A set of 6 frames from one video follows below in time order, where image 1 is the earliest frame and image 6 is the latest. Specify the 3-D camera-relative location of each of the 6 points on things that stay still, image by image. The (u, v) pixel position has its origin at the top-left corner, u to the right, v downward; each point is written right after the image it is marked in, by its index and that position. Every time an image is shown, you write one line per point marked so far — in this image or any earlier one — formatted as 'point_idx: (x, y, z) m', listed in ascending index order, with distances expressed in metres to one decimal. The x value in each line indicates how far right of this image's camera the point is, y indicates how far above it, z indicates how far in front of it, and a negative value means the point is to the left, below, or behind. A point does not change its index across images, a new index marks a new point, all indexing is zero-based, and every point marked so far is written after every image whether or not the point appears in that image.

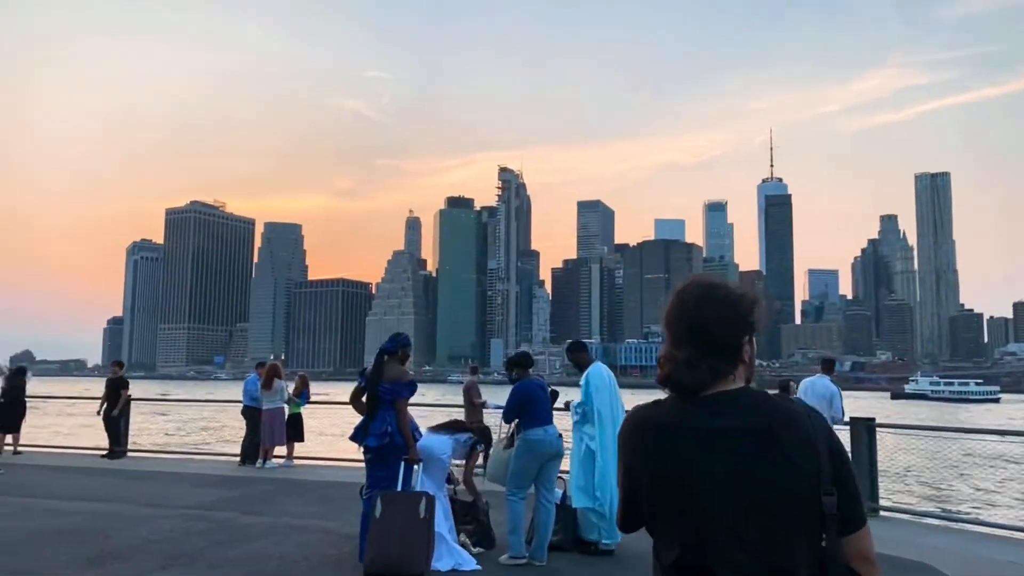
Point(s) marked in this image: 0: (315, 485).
0: (-2.6, -2.6, +10.9) m
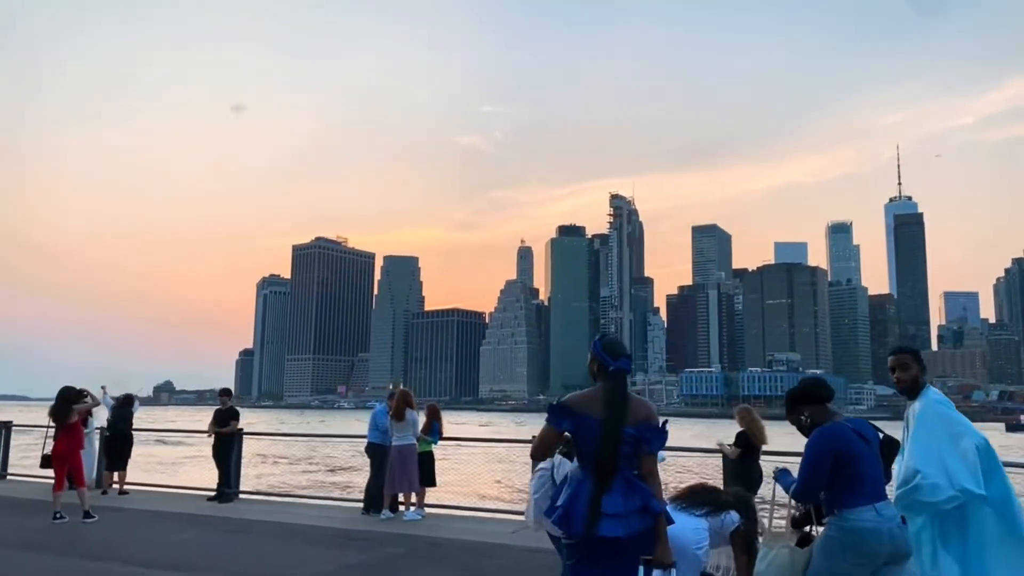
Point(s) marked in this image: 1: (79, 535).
0: (-0.6, -2.7, +8.6) m
1: (-4.9, -2.8, +9.4) m
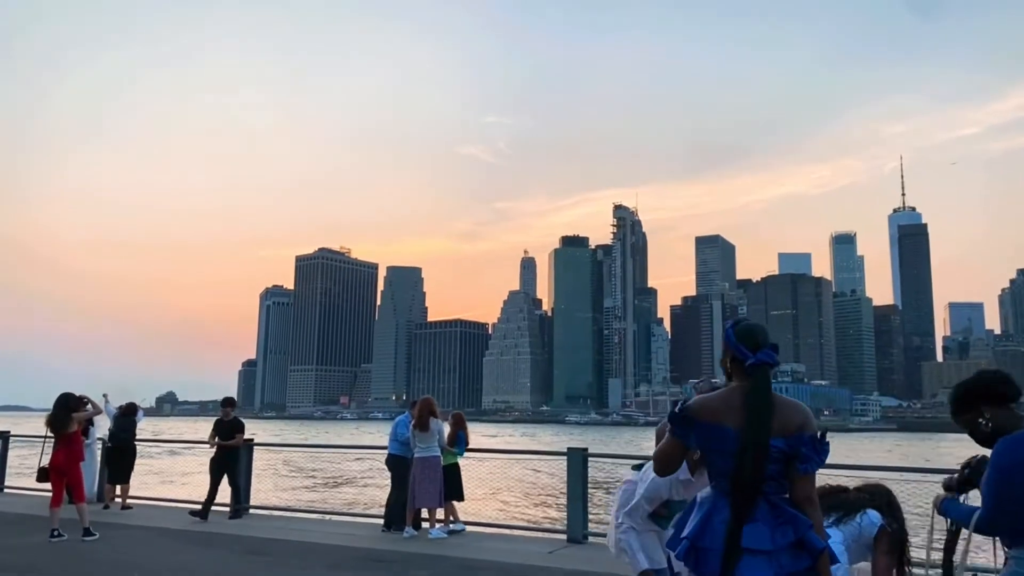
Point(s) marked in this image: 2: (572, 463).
0: (-0.2, -2.7, +7.8) m
1: (-4.5, -2.8, +8.6) m
2: (+0.7, -2.0, +9.7) m
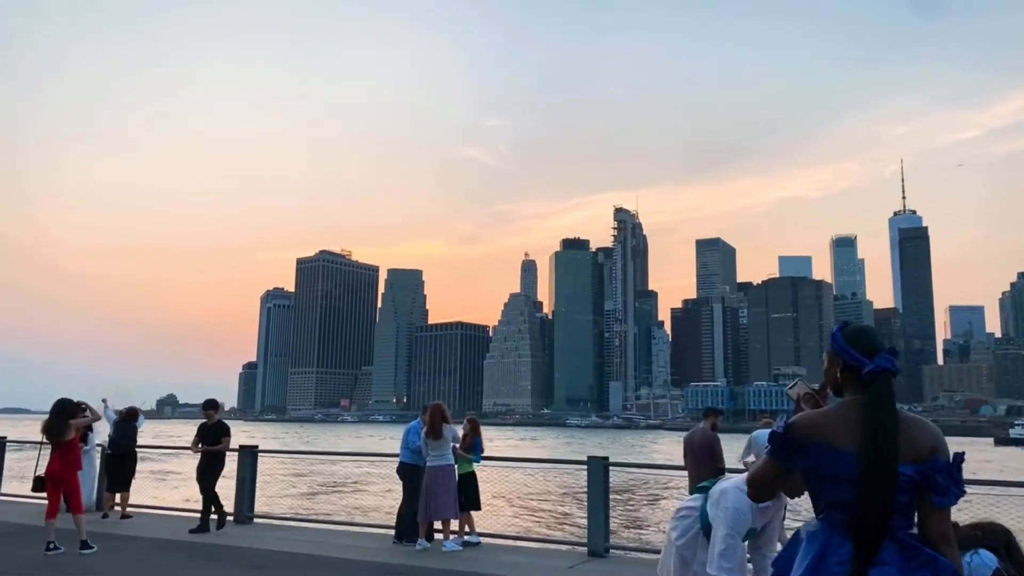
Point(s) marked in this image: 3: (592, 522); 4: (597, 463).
0: (0.0, -2.7, +7.4) m
1: (-4.3, -2.8, +8.2) m
2: (+0.9, -2.0, +9.2) m
3: (+0.9, -2.6, +9.2) m
4: (+0.9, -1.9, +9.3) m
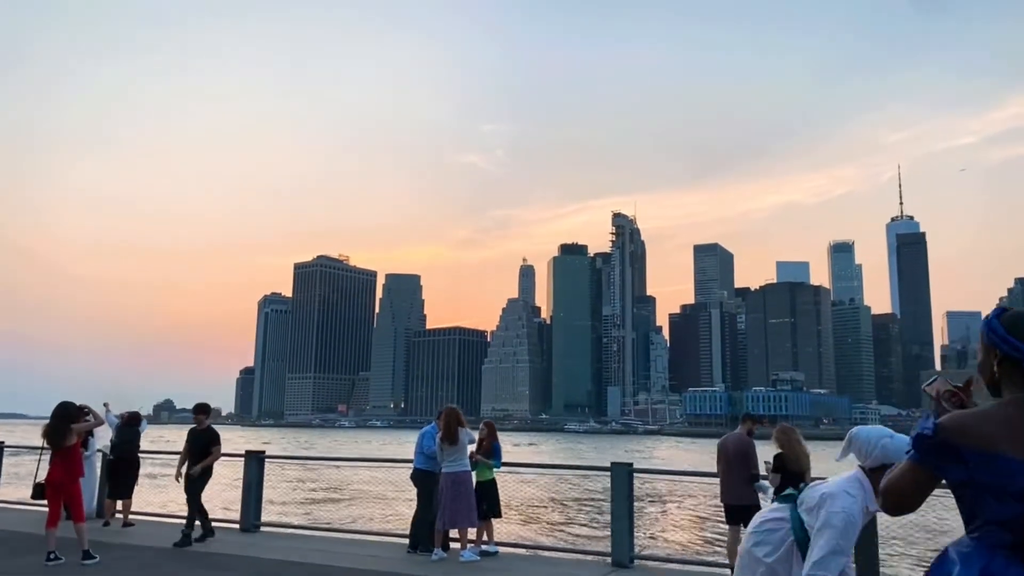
0: (+0.2, -2.6, +7.0) m
1: (-4.1, -2.8, +7.8) m
2: (+1.1, -2.0, +8.9) m
3: (+1.1, -2.6, +8.8) m
4: (+1.2, -1.9, +8.9) m
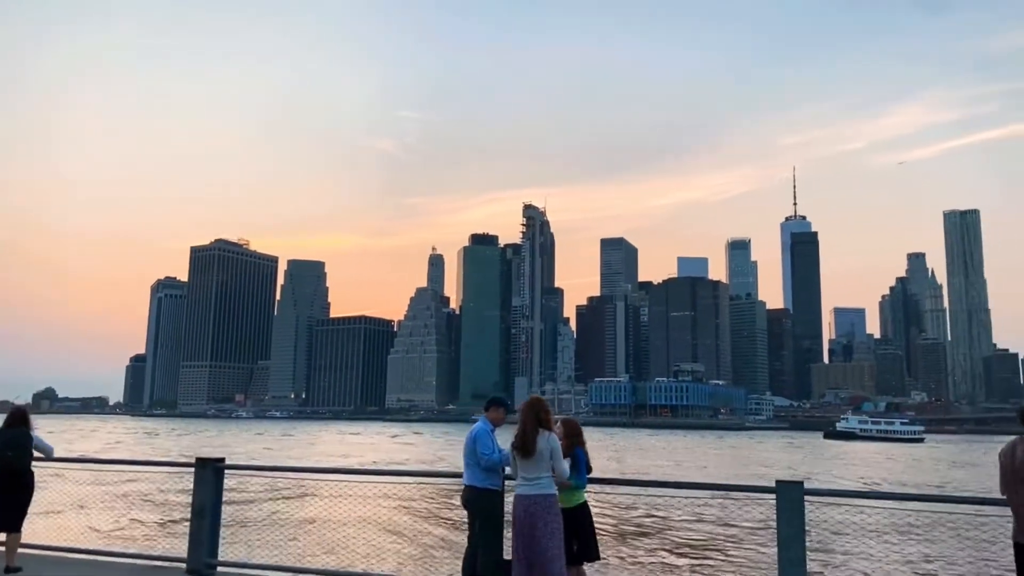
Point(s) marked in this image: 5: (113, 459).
0: (+1.3, -2.2, +4.1) m
1: (-3.1, -2.2, +4.4) m
2: (+2.0, -1.6, +6.0) m
3: (+2.0, -2.1, +6.0) m
4: (+2.0, -1.5, +6.1) m
5: (-6.0, -2.6, +12.7) m
